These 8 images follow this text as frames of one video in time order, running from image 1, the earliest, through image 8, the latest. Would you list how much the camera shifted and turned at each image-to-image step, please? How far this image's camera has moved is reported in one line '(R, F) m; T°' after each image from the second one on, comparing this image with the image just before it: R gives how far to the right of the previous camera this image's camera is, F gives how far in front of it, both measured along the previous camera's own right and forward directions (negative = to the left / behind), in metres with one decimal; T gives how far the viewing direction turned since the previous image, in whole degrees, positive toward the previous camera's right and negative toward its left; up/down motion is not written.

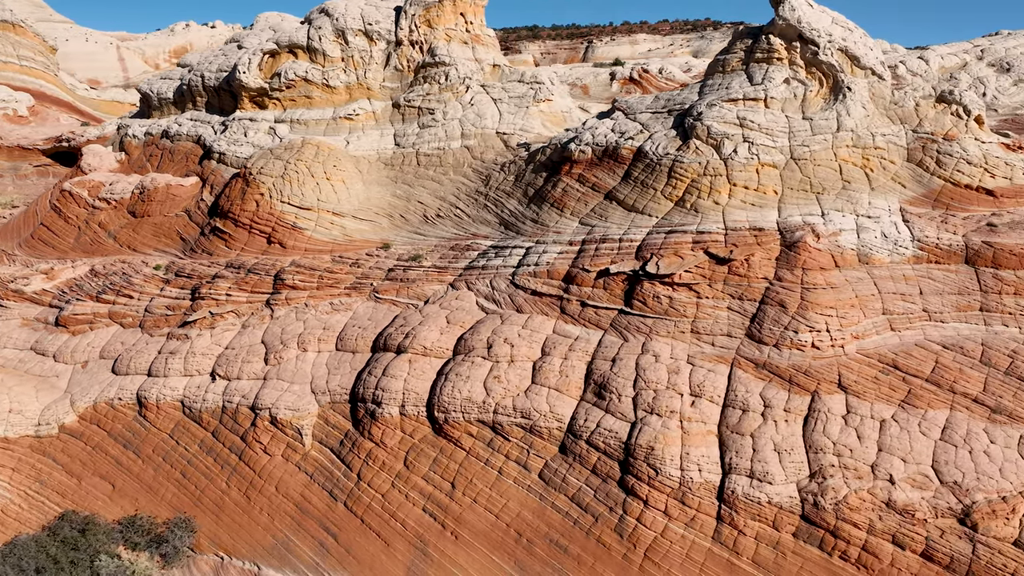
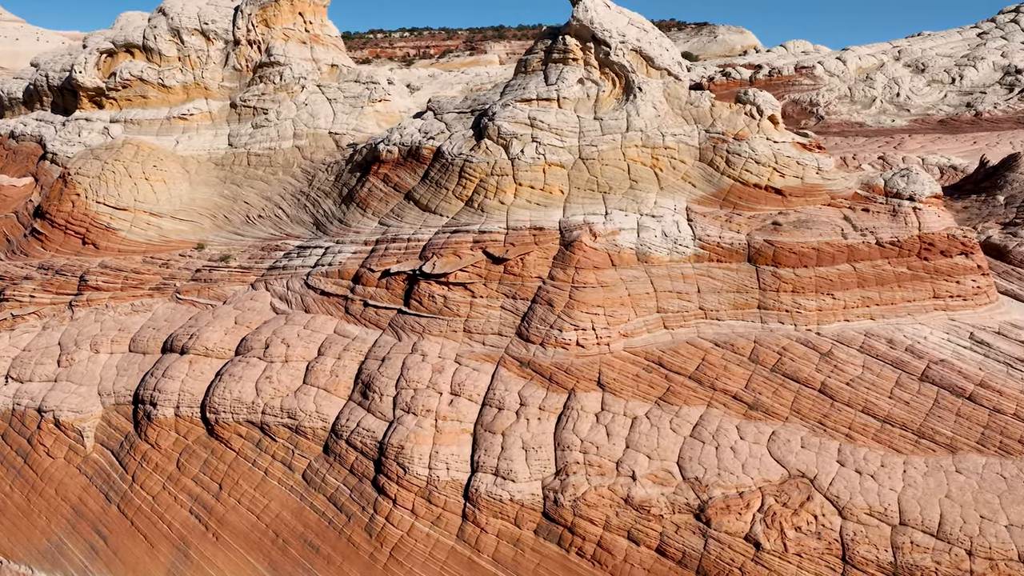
(+1.6, 0.0) m; +1°
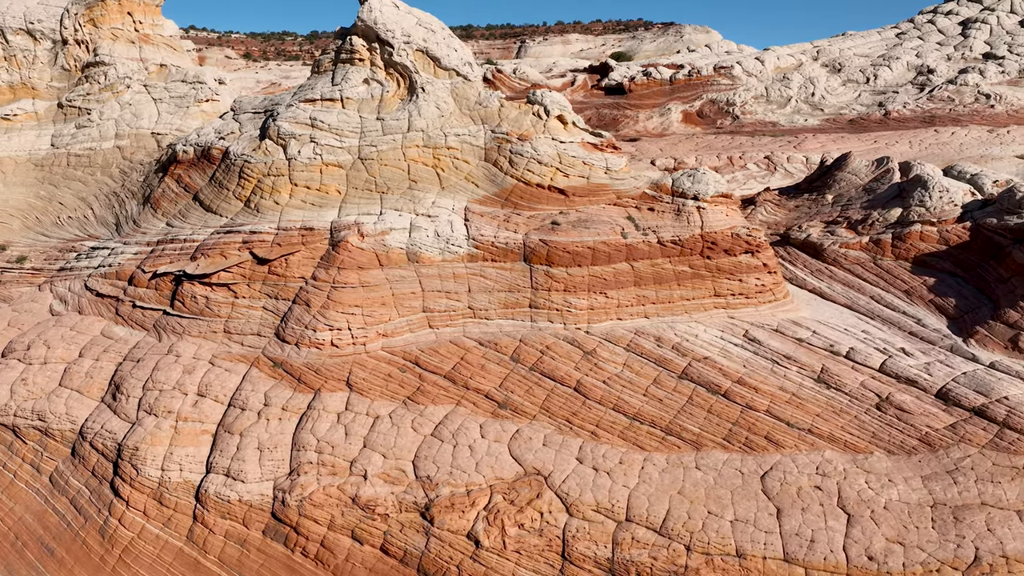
(+1.8, 0.0) m; +1°
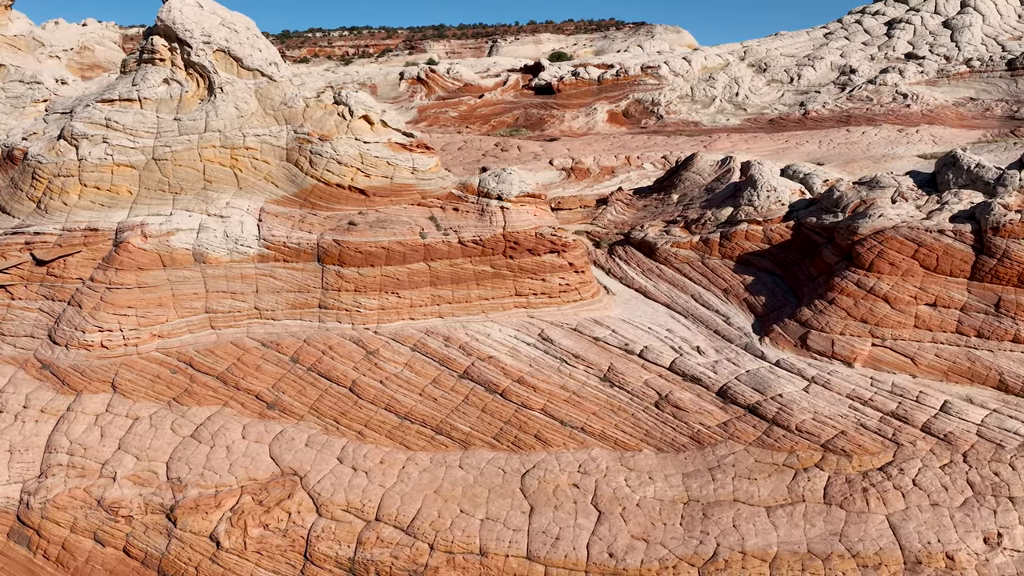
(+1.6, 0.0) m; +1°
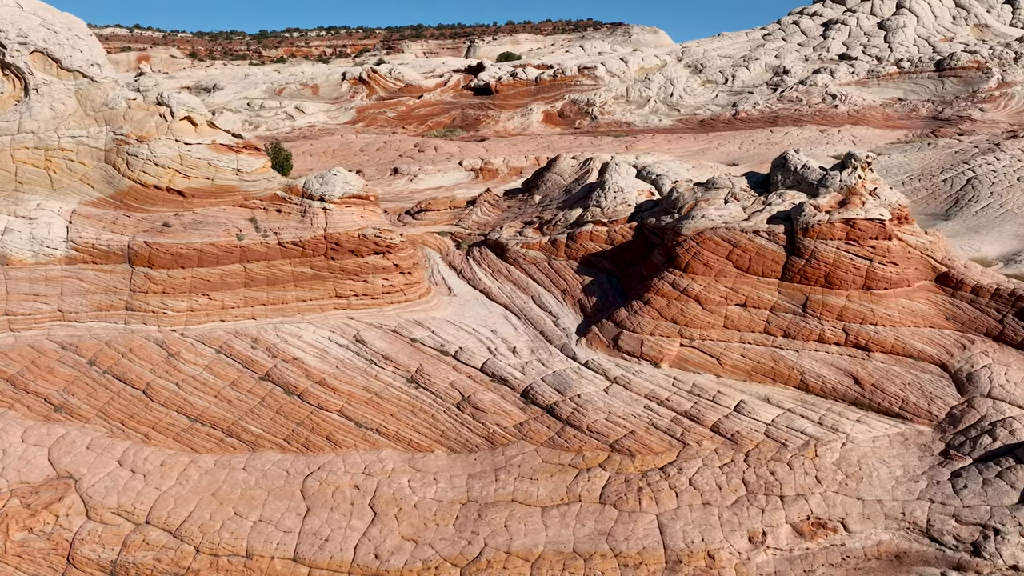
(+1.5, 0.0) m; +1°
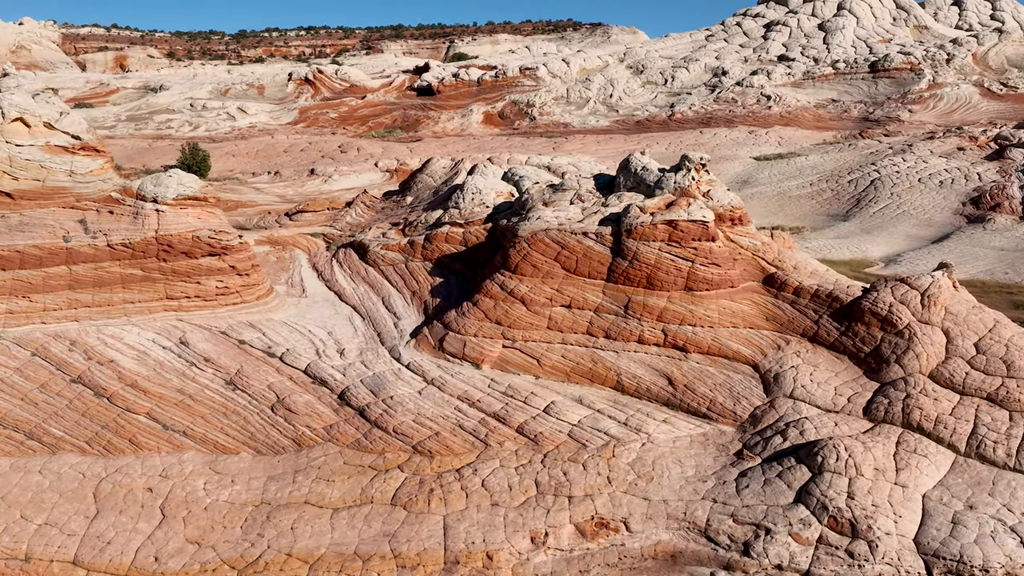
(+1.4, 0.0) m; +1°
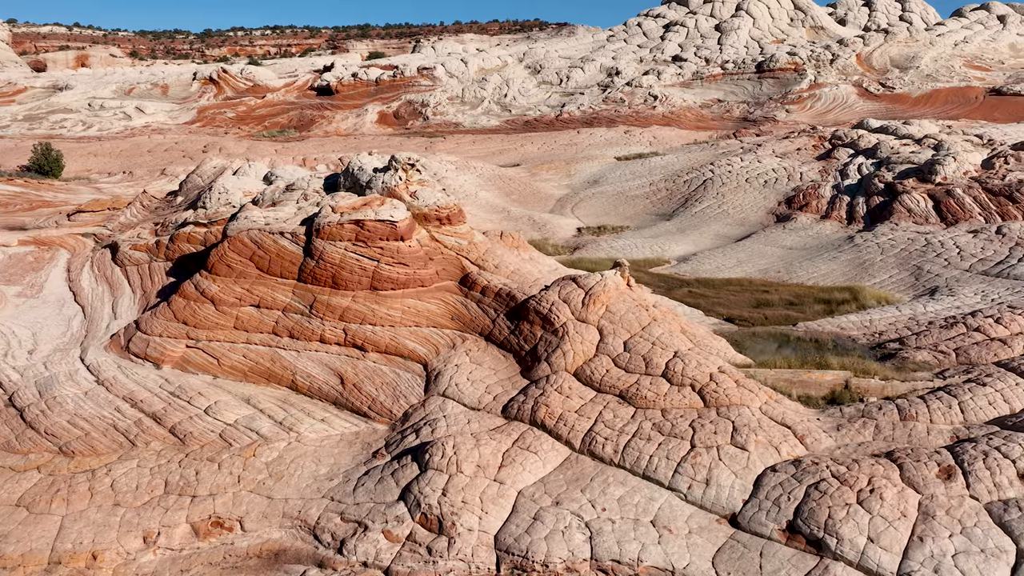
(+2.6, -0.1) m; +1°
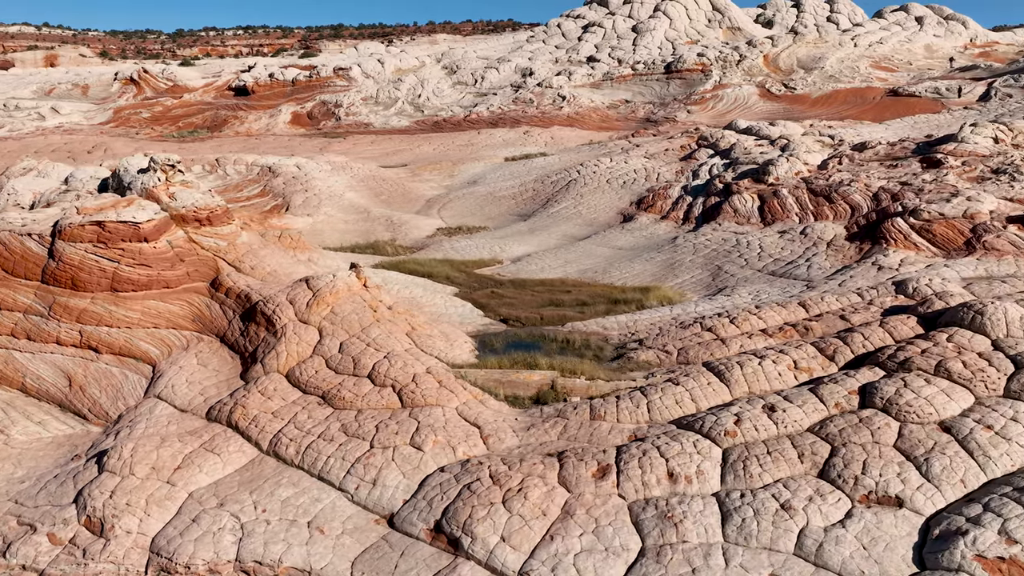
(+2.1, 0.0) m; +1°
